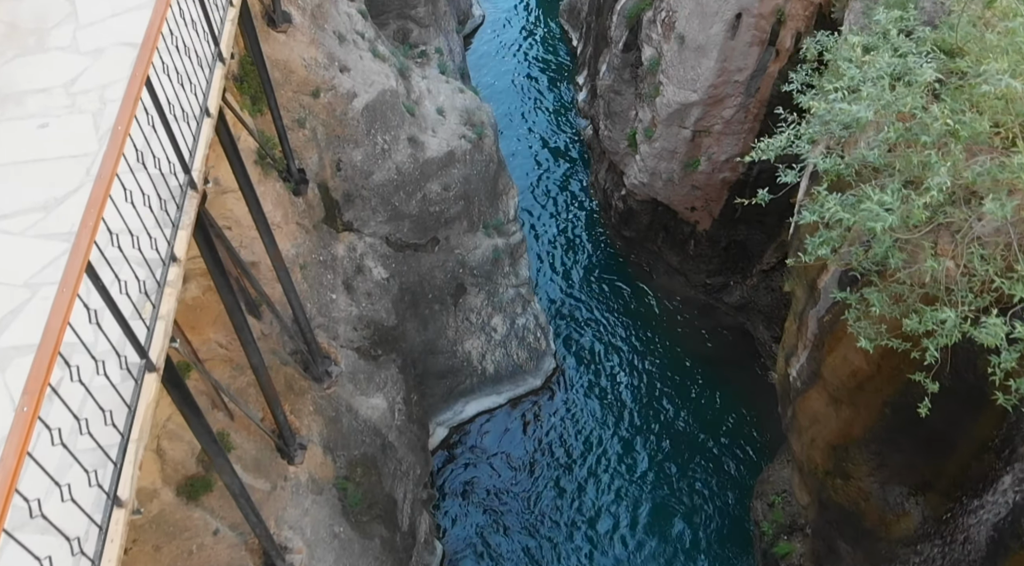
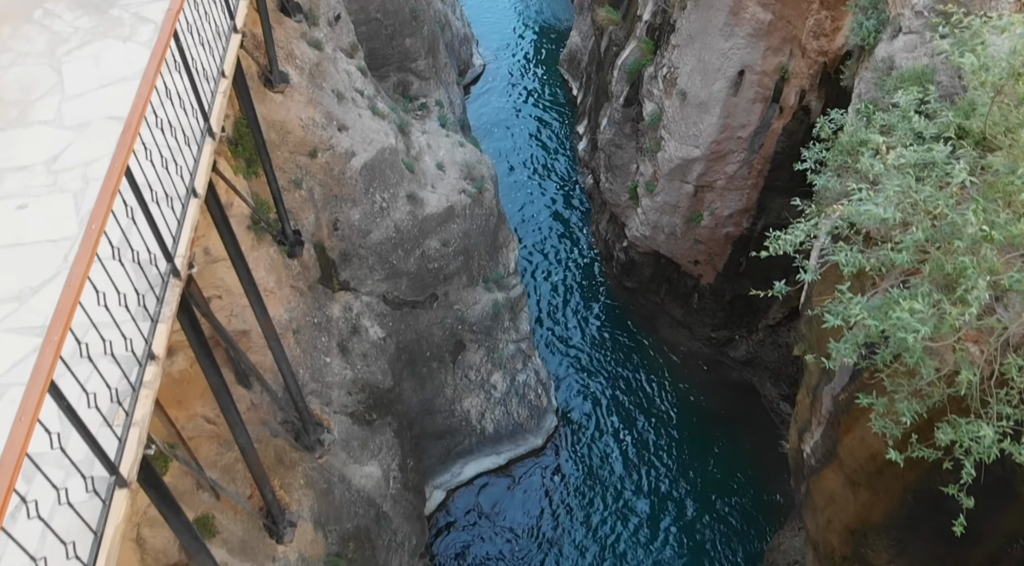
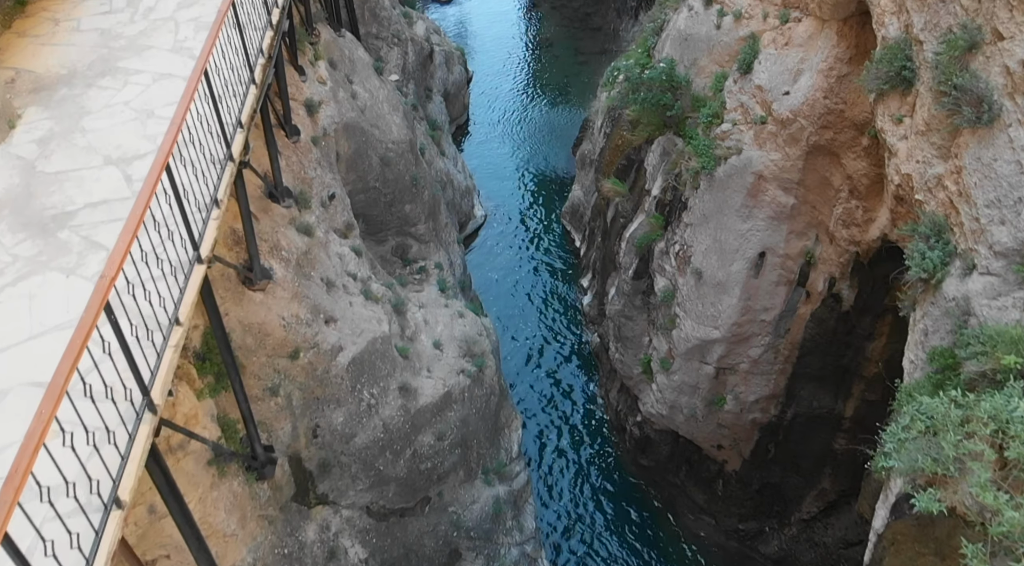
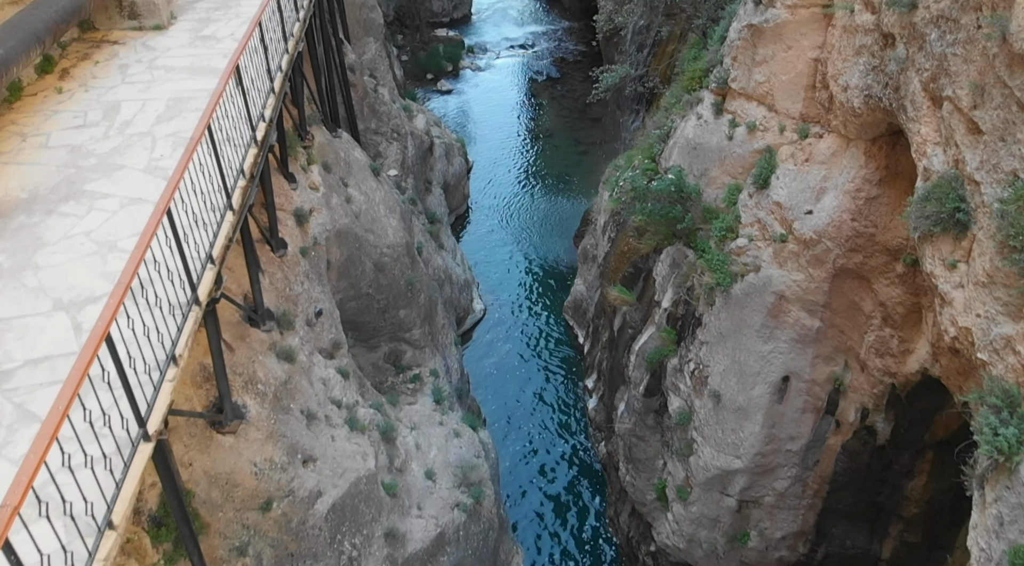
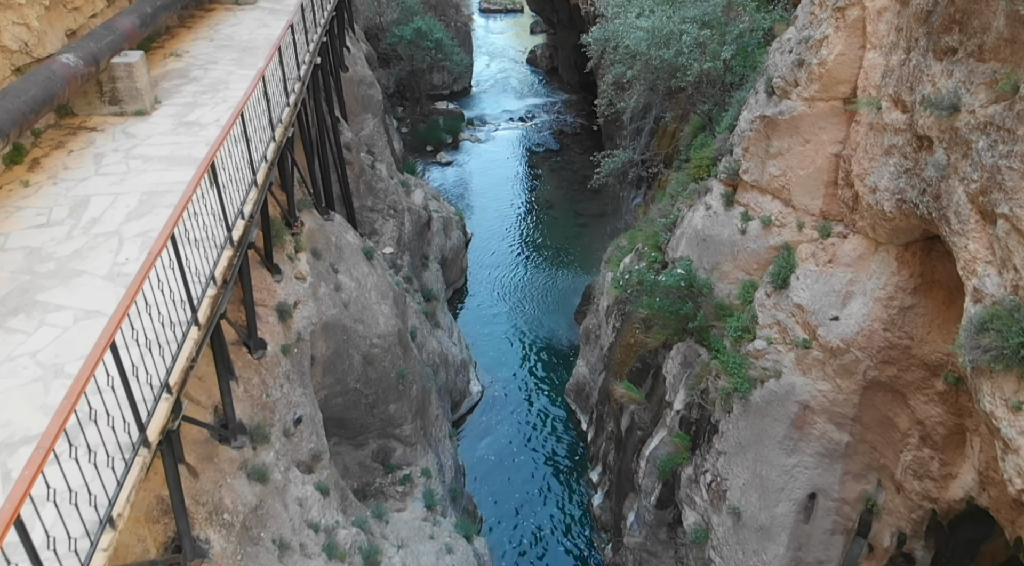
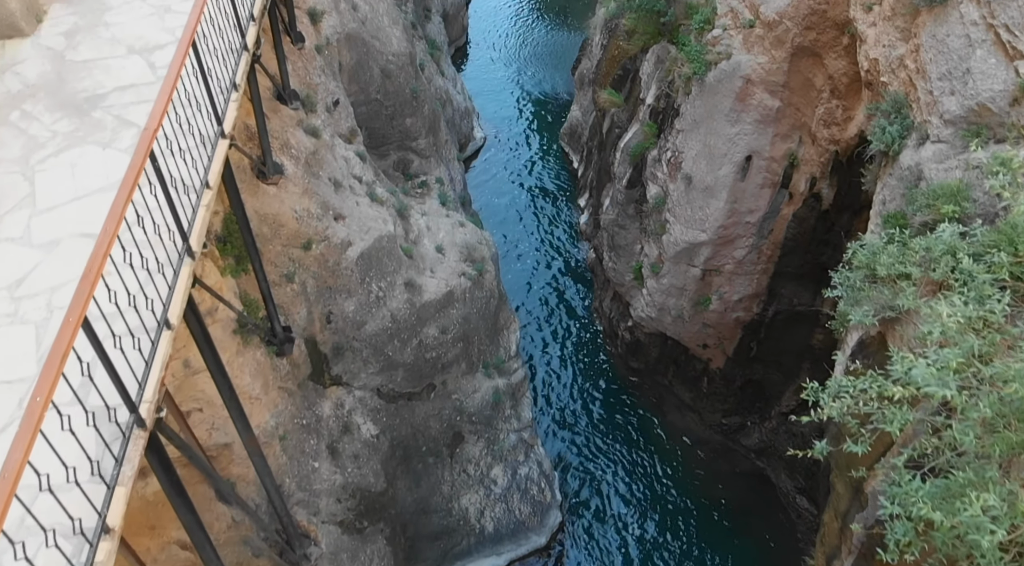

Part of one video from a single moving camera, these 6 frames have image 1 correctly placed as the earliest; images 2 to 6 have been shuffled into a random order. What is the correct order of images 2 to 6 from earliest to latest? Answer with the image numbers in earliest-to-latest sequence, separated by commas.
2, 6, 3, 4, 5
